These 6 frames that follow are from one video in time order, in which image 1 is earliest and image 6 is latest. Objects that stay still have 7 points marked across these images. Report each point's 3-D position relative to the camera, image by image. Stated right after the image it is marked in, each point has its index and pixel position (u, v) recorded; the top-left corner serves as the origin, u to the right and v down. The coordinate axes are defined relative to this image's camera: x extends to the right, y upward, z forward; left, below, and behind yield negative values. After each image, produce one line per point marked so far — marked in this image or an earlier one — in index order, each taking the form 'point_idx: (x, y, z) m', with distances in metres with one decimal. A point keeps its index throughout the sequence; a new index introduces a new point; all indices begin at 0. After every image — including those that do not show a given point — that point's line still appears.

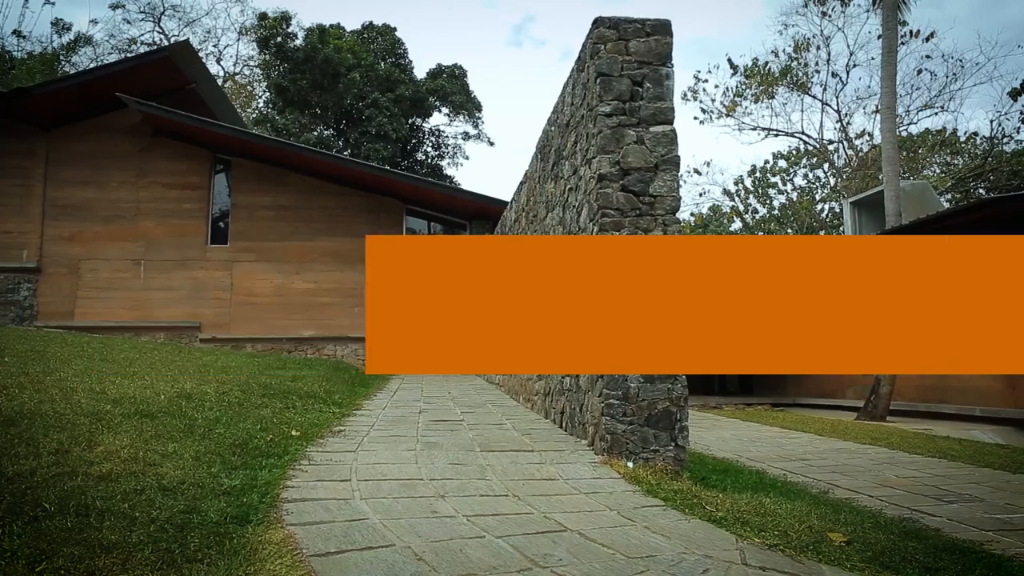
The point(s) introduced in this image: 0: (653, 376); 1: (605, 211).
0: (+0.7, -0.4, +3.5) m
1: (+0.5, +0.4, +3.6) m
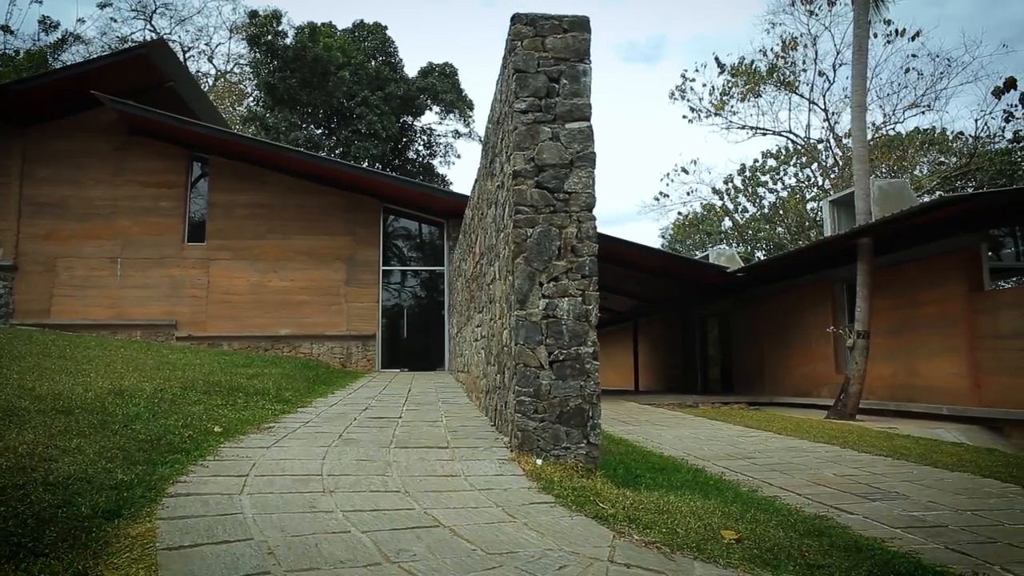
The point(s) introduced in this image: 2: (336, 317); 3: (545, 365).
0: (+0.3, -0.4, +3.5) m
1: (0.0, +0.4, +3.6) m
2: (-3.1, -0.5, +12.5) m
3: (+0.2, -0.4, +3.5) m
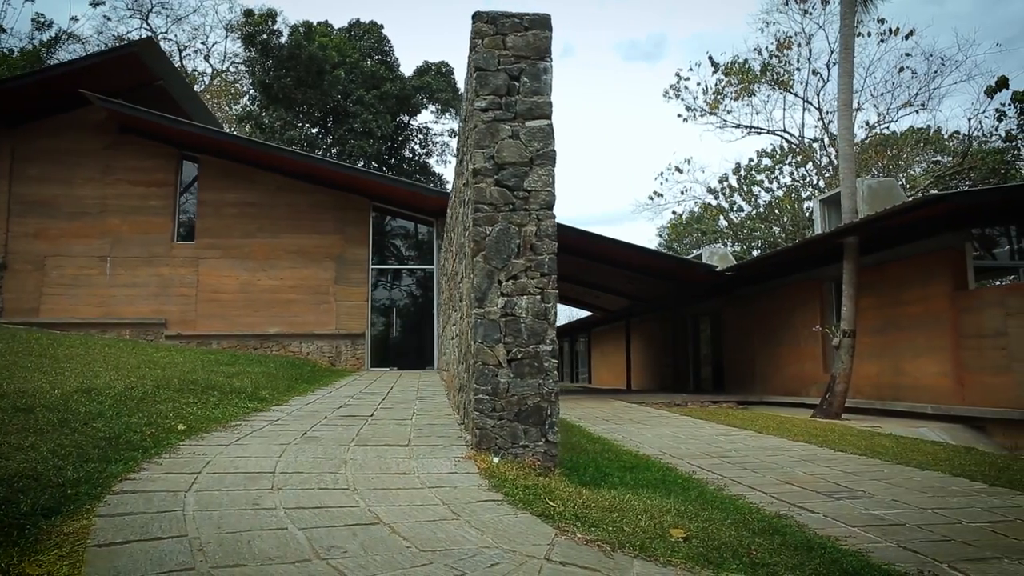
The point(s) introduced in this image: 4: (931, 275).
0: (+0.1, -0.4, +3.5) m
1: (-0.2, +0.4, +3.6) m
2: (-3.3, -0.5, +12.6) m
3: (0.0, -0.4, +3.5) m
4: (+5.4, +0.2, +9.1) m
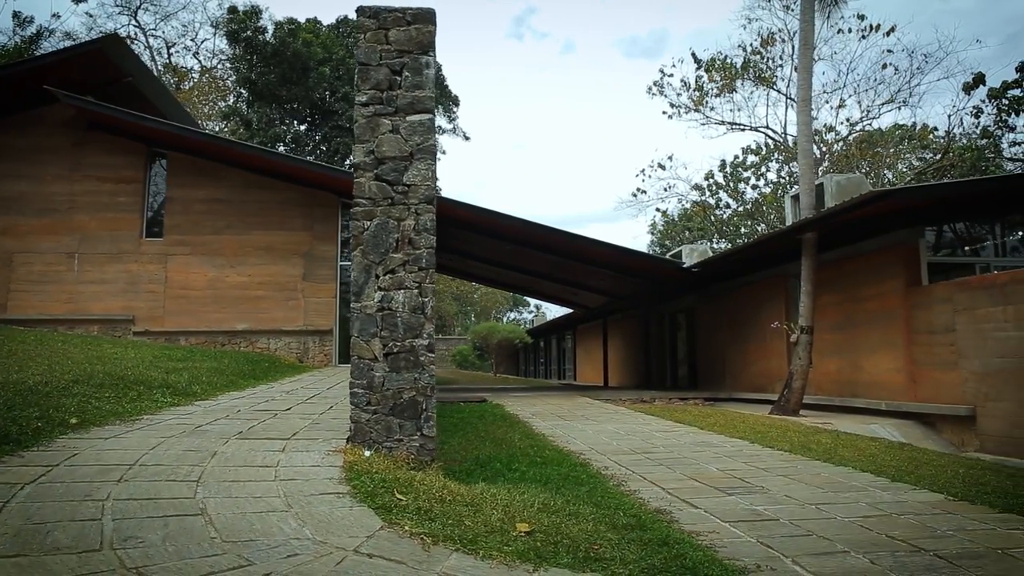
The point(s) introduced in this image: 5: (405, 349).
0: (-0.6, -0.4, +3.5) m
1: (-0.8, +0.5, +3.6) m
2: (-3.9, -0.4, +12.6) m
3: (-0.7, -0.3, +3.5) m
4: (+4.8, +0.2, +9.1) m
5: (-0.5, -0.3, +3.6) m
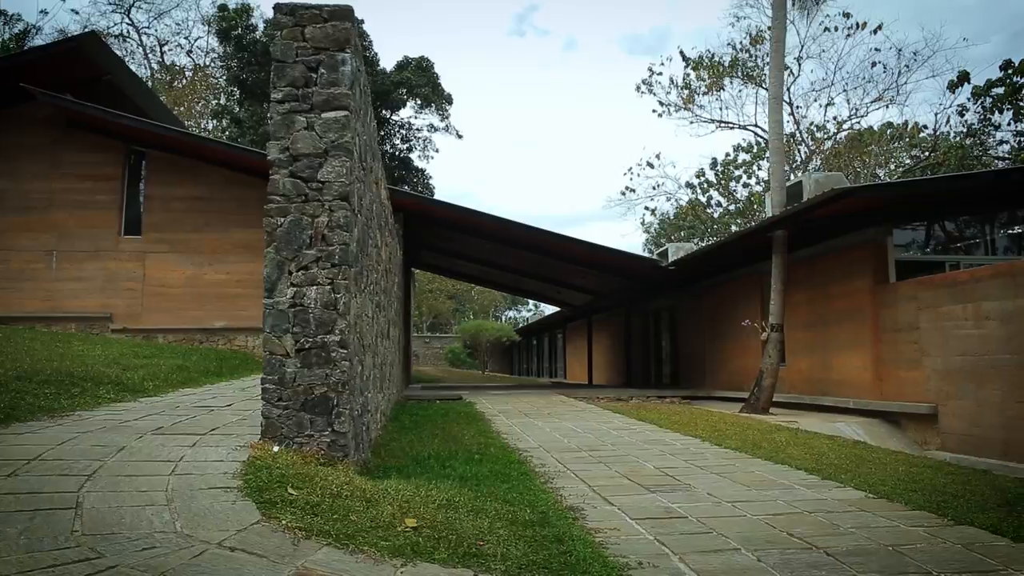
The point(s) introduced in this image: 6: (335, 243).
0: (-1.0, -0.4, +3.6) m
1: (-1.2, +0.5, +3.6) m
2: (-4.3, -0.4, +12.6) m
3: (-1.1, -0.3, +3.6) m
4: (+4.4, +0.2, +9.1) m
5: (-1.0, -0.3, +3.6) m
6: (-0.9, +0.2, +3.6) m
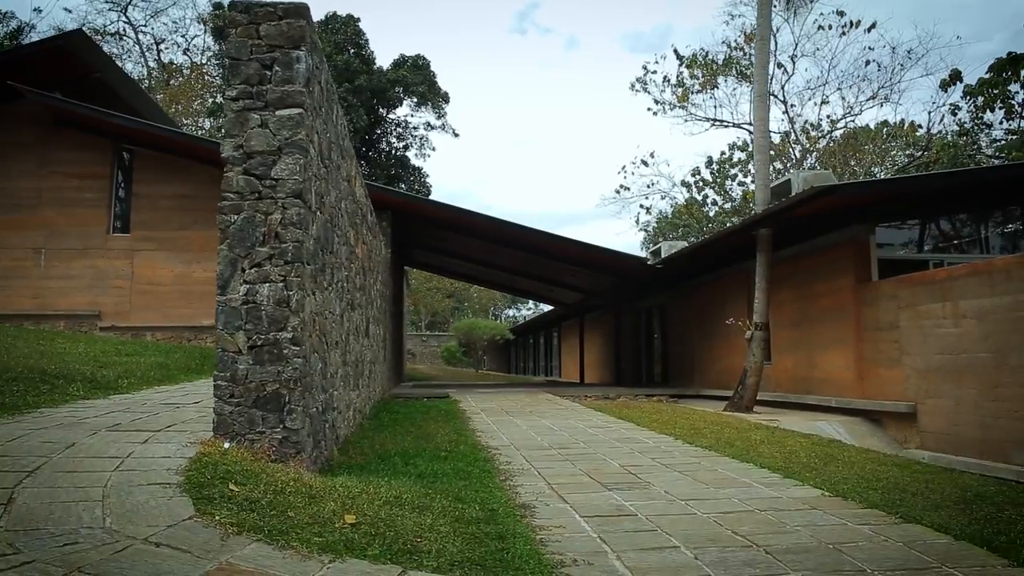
0: (-1.3, -0.4, +3.6) m
1: (-1.5, +0.5, +3.6) m
2: (-4.5, -0.4, +12.6) m
3: (-1.4, -0.3, +3.6) m
4: (+4.2, +0.3, +9.1) m
5: (-1.2, -0.3, +3.6) m
6: (-1.1, +0.2, +3.6) m
